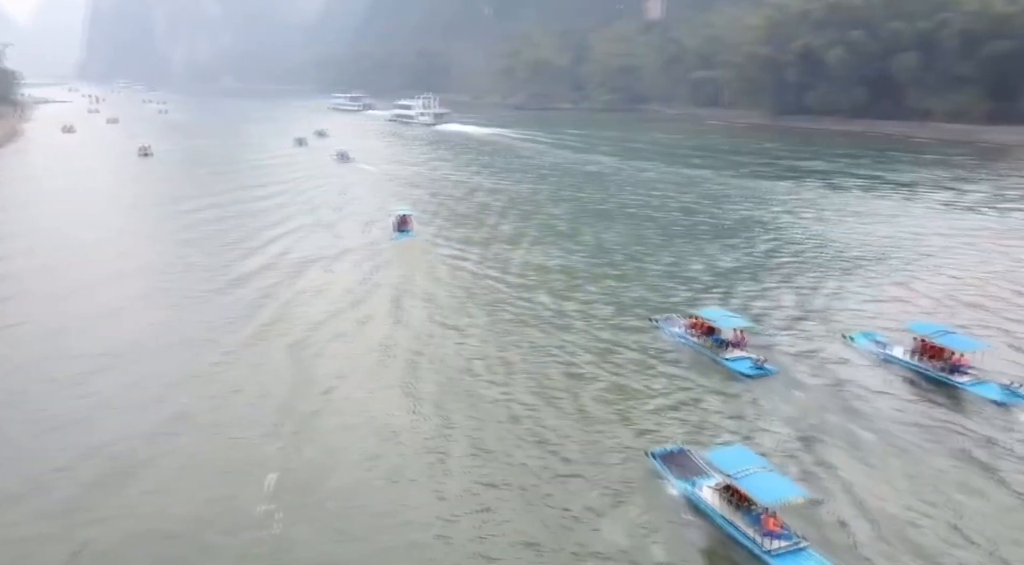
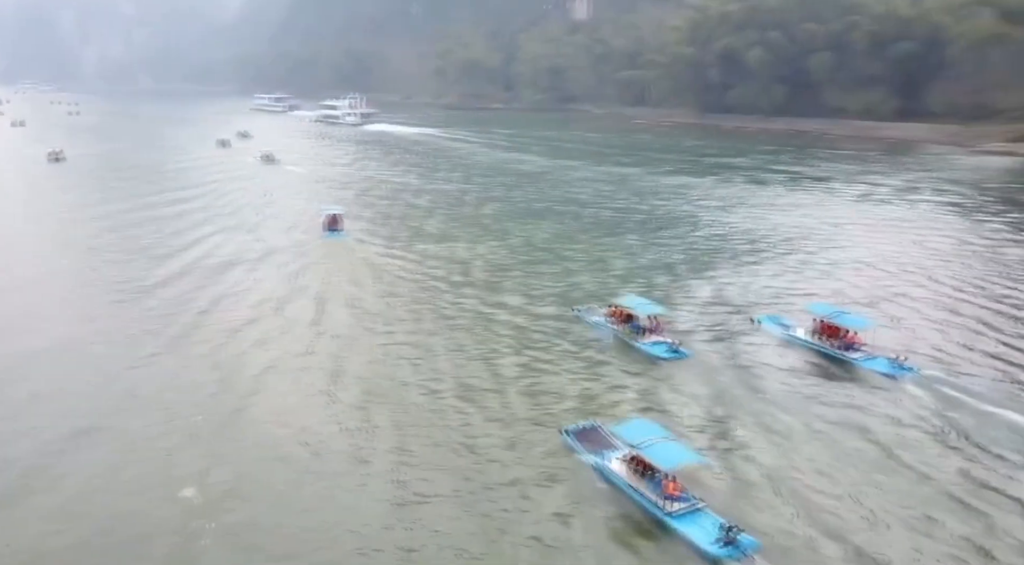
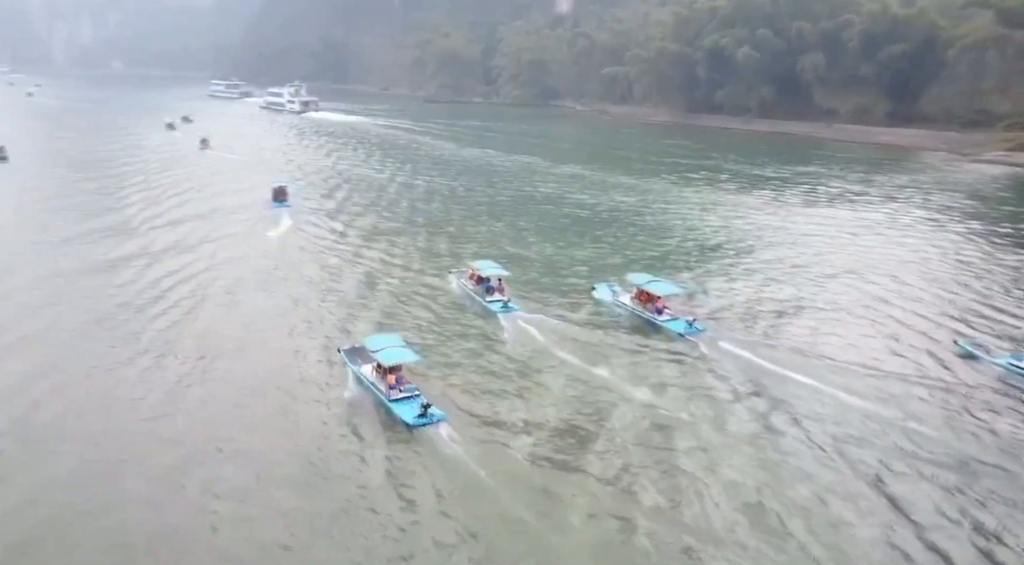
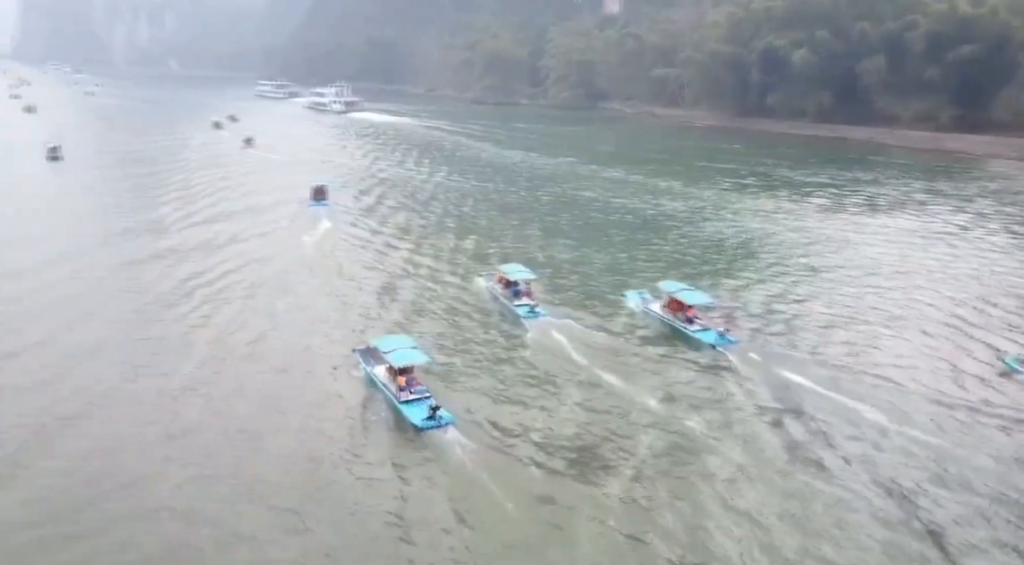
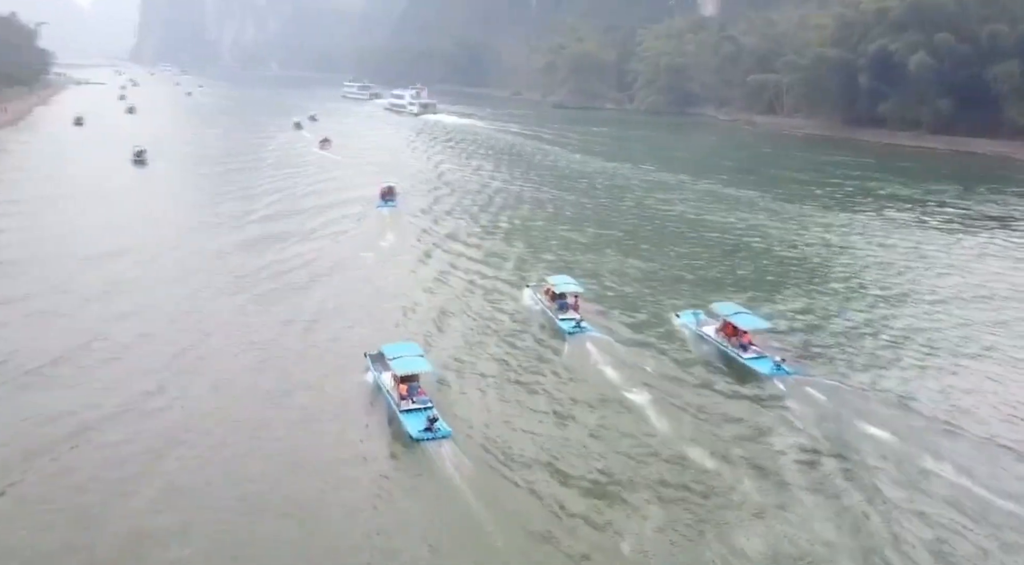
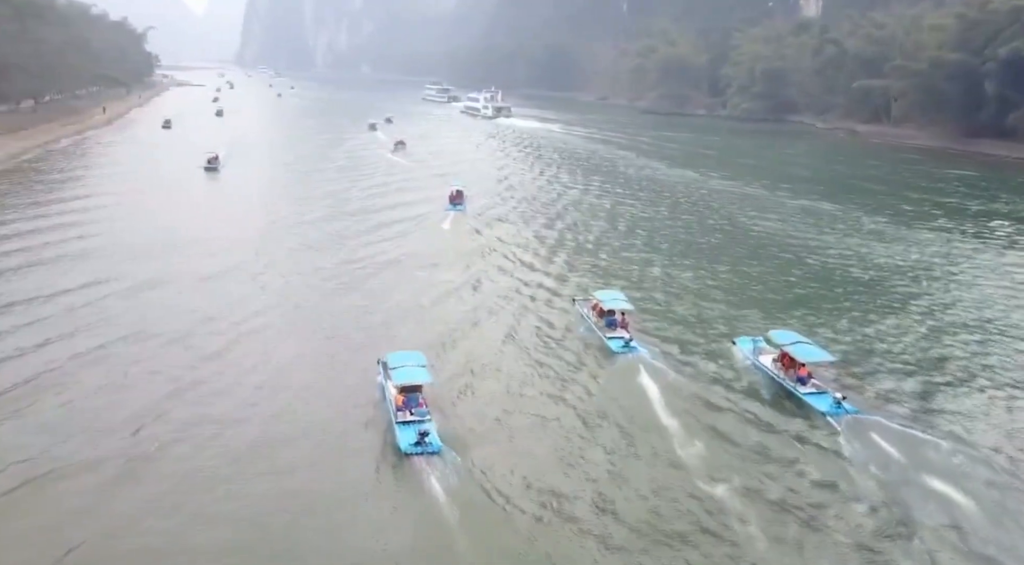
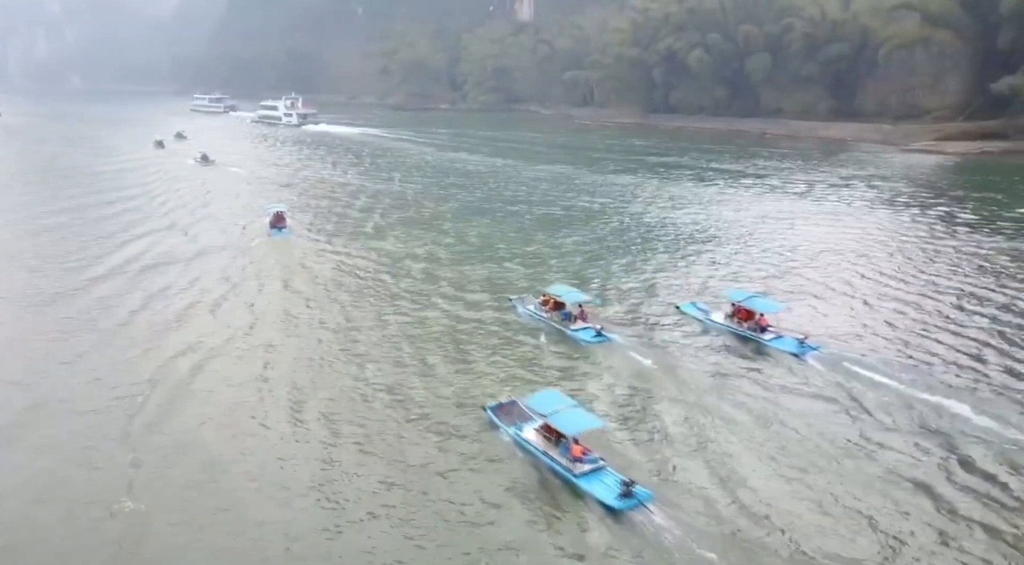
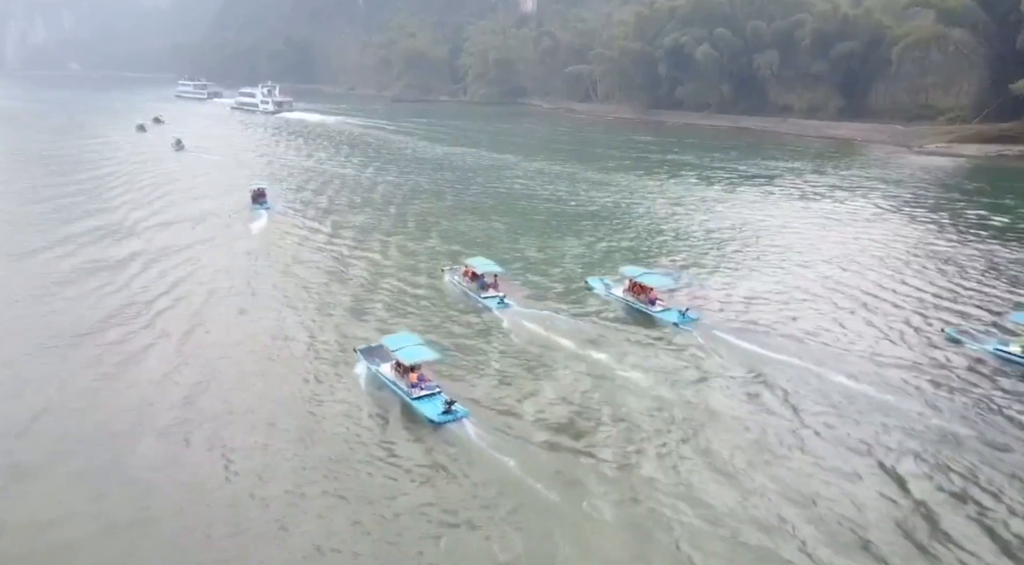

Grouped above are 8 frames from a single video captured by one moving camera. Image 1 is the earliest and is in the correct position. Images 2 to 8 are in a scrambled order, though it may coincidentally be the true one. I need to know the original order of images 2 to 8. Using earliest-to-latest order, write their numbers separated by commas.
2, 7, 8, 3, 4, 5, 6
